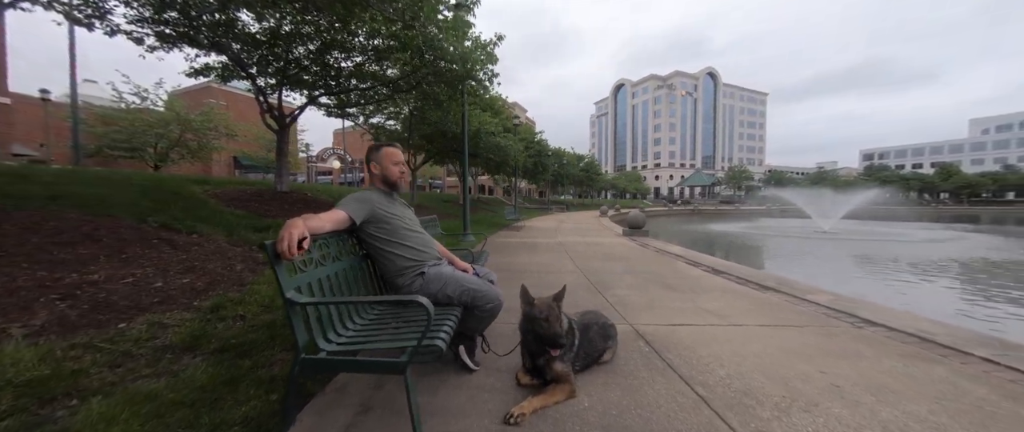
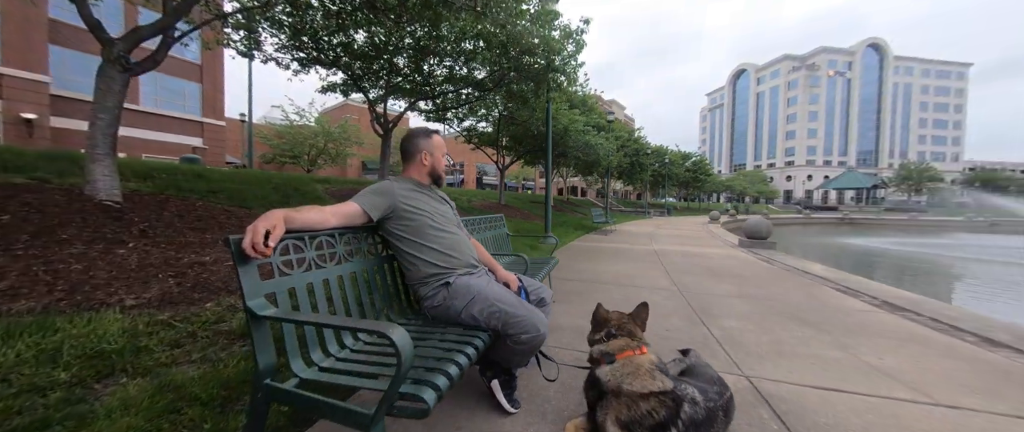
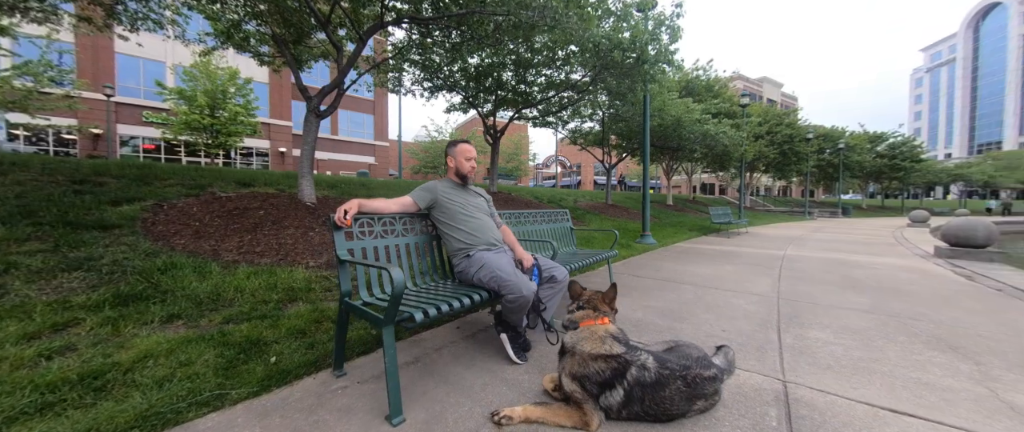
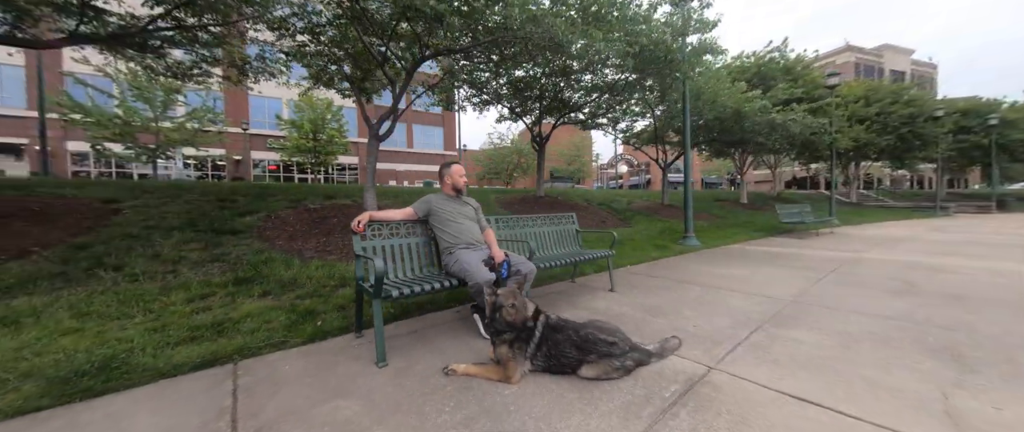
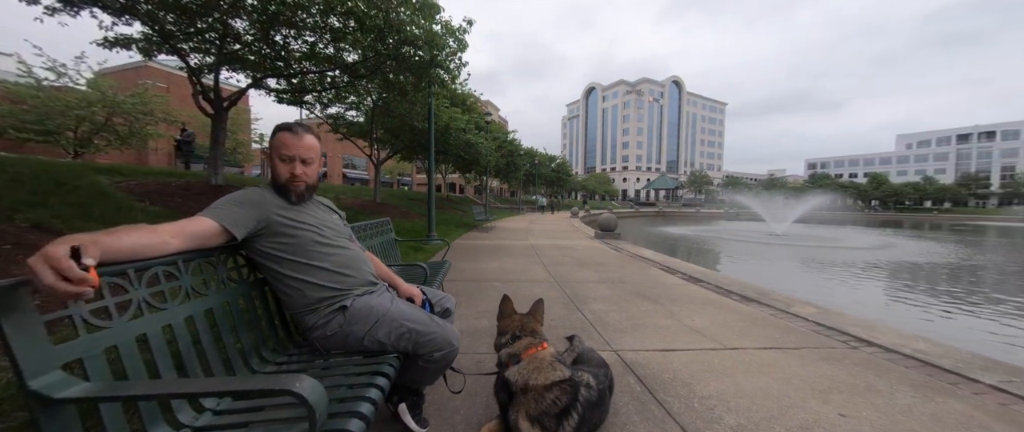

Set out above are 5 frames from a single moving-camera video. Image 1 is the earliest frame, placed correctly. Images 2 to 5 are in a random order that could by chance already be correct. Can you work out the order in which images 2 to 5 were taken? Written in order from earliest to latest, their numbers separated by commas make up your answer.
4, 3, 2, 5
